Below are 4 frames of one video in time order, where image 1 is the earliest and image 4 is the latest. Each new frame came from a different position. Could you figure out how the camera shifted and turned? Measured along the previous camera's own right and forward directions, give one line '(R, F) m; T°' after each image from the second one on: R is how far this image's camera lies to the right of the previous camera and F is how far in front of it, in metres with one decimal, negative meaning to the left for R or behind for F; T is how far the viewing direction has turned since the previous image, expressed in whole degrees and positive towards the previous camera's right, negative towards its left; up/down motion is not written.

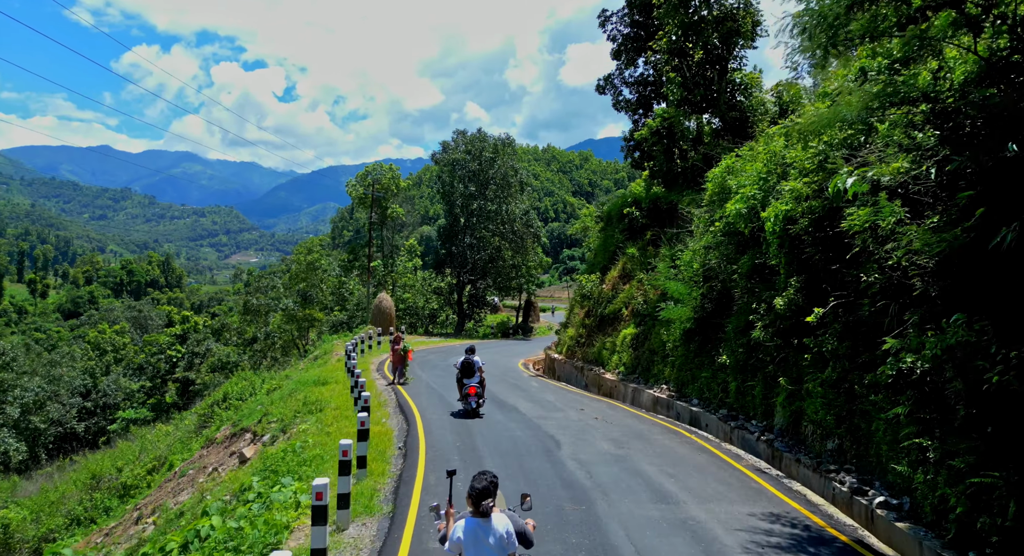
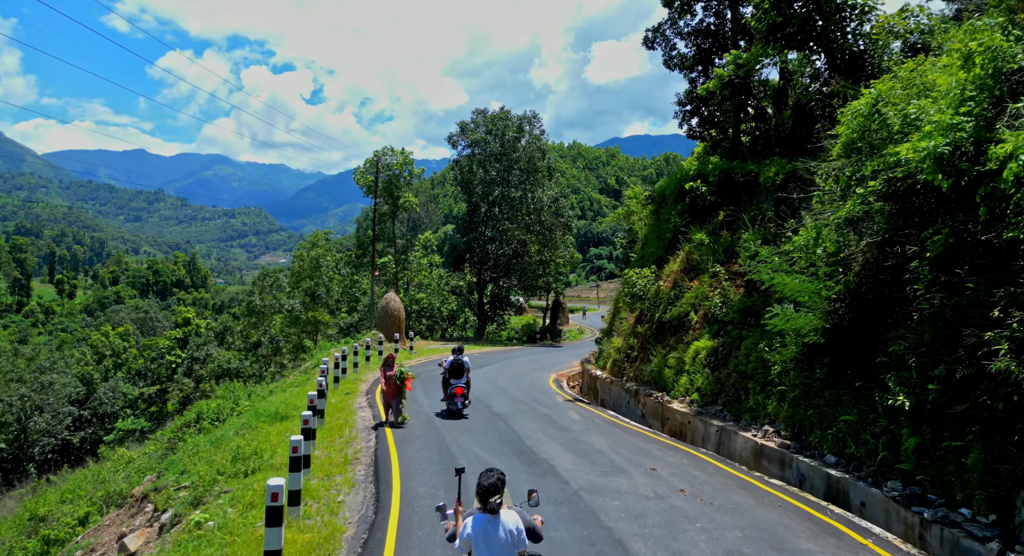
(-0.1, +5.0) m; -2°
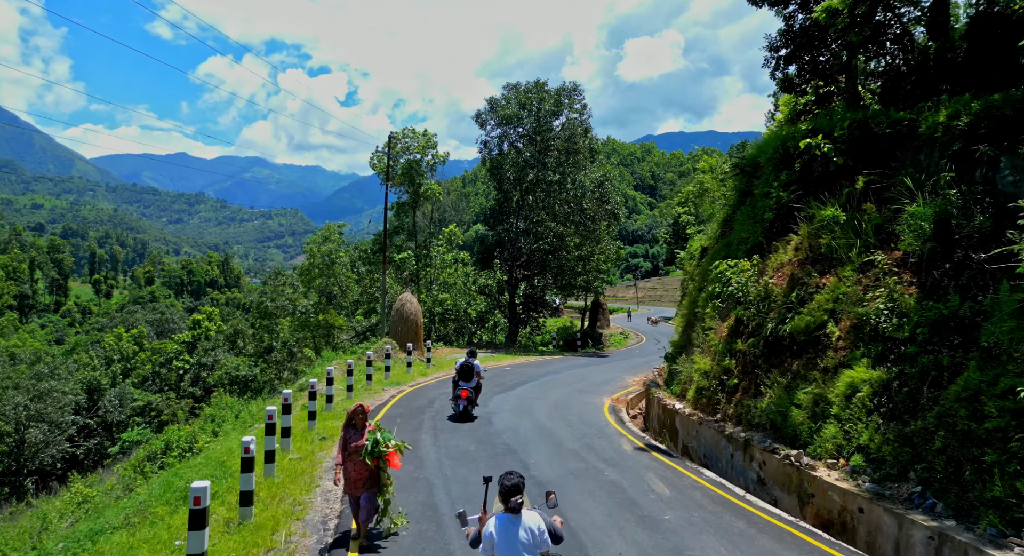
(-0.2, +4.9) m; -3°
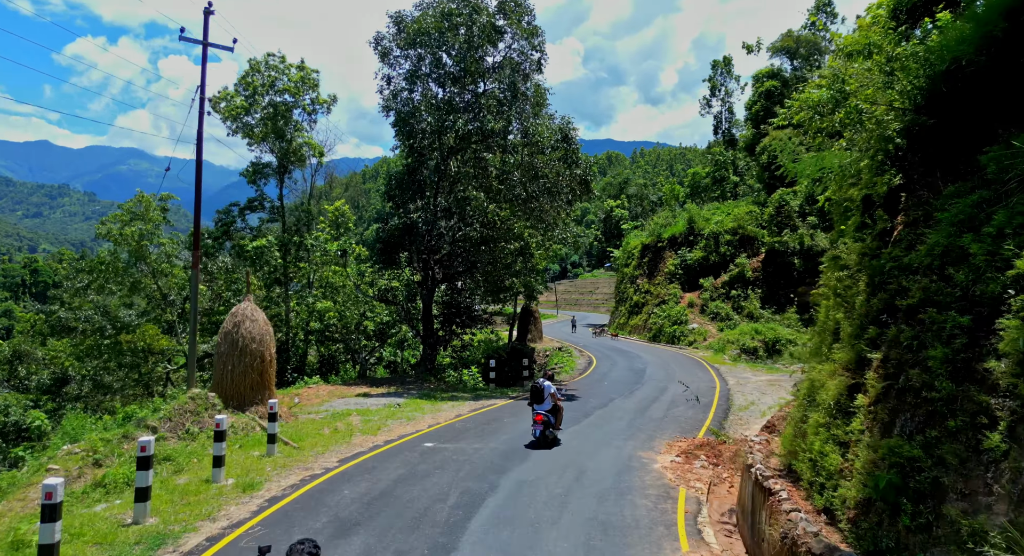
(-0.4, +10.5) m; +8°
